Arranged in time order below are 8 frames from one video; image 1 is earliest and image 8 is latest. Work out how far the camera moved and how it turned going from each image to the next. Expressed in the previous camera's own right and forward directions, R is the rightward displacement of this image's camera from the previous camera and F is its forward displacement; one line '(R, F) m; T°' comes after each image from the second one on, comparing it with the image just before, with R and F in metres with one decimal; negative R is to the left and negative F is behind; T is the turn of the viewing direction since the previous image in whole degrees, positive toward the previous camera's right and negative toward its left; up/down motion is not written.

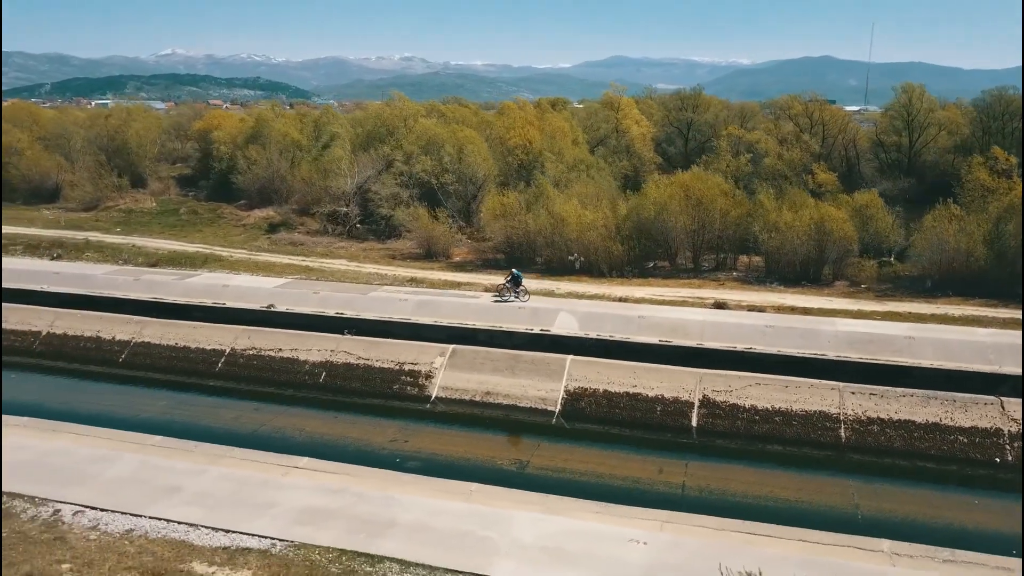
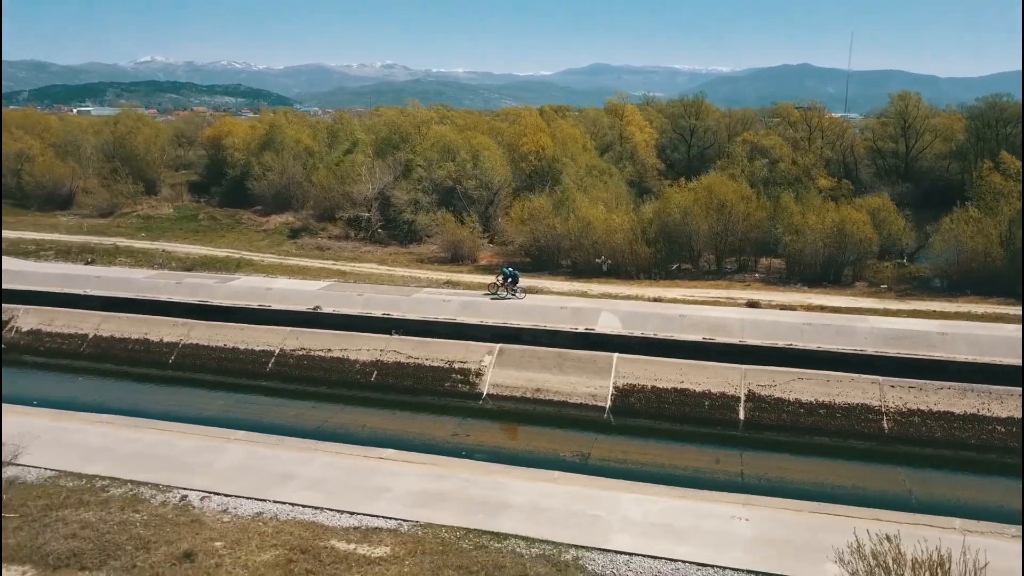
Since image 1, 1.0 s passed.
(-1.9, -0.7) m; +1°
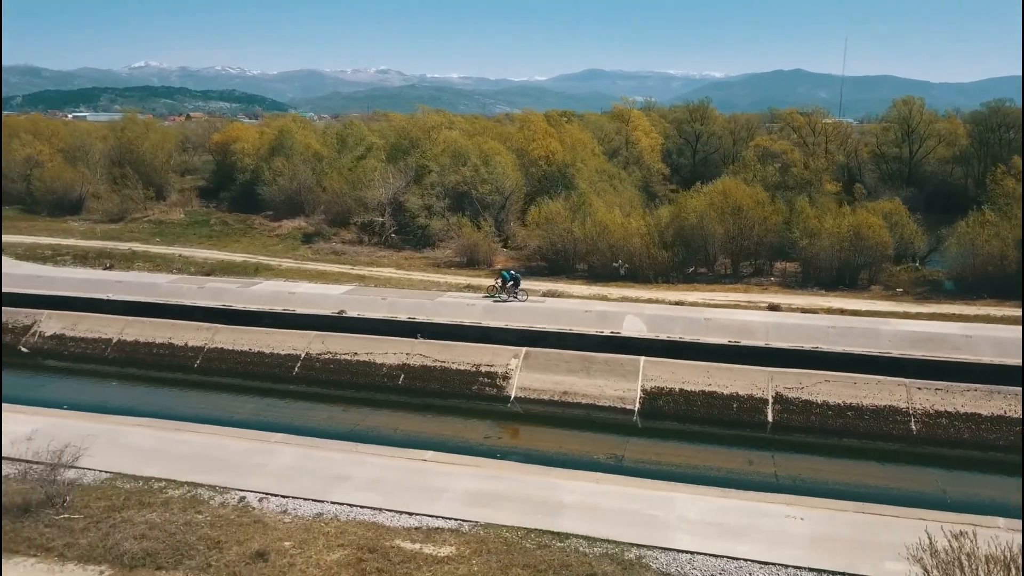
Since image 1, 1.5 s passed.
(-0.9, -0.2) m; 0°
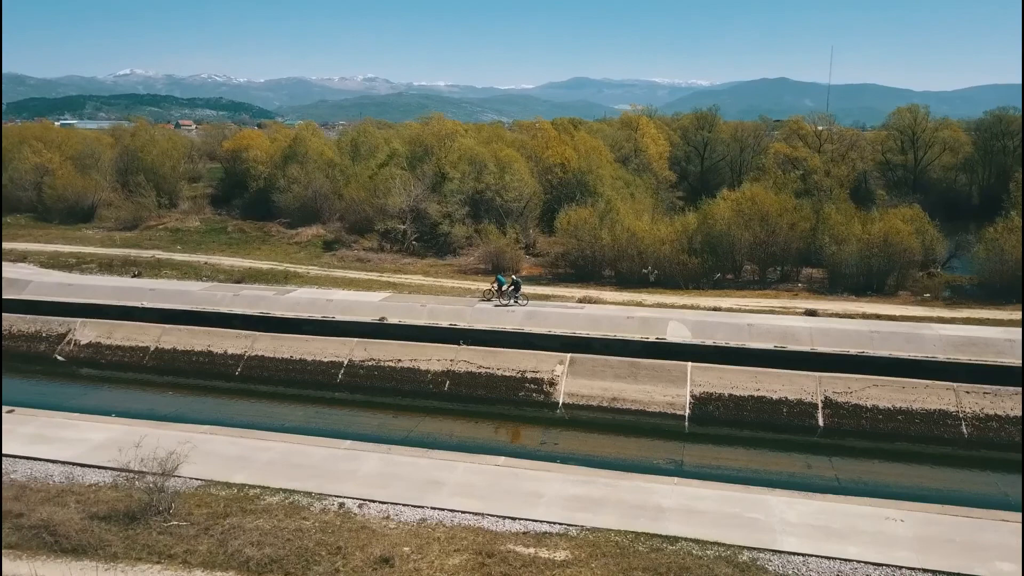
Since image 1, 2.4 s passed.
(-1.7, -0.1) m; +1°
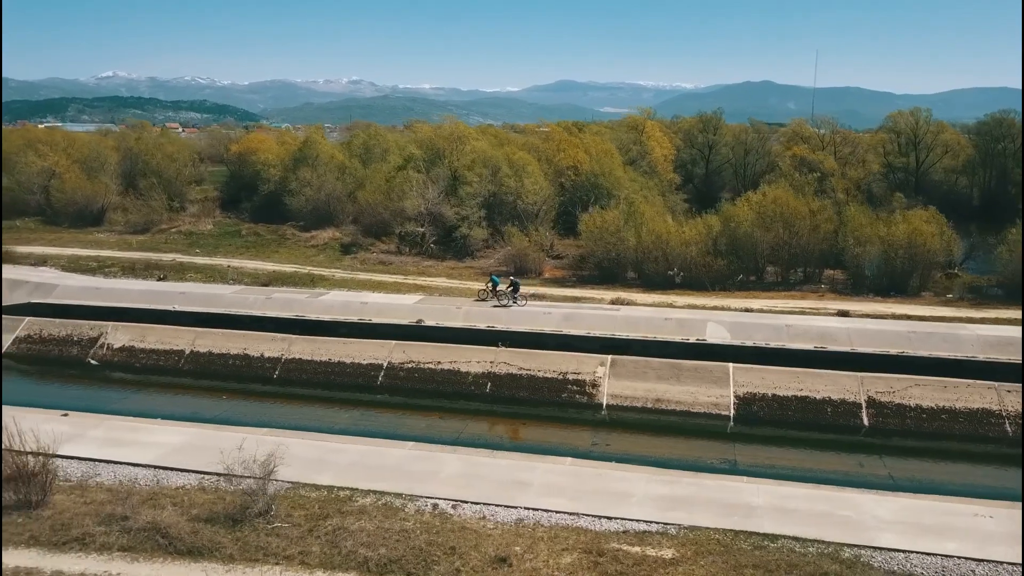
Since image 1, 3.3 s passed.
(-1.7, -0.1) m; +1°
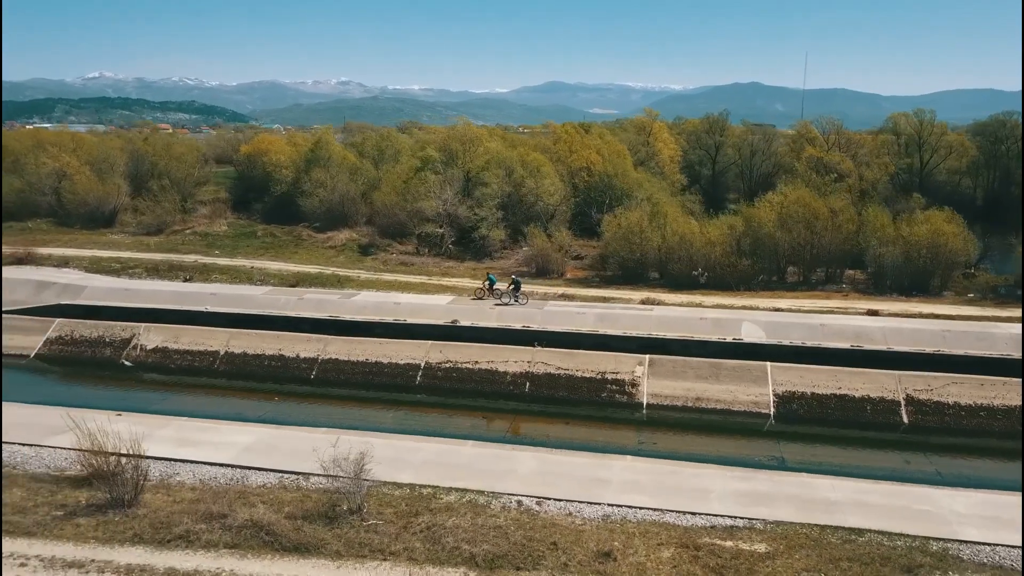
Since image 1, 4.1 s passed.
(-1.5, -0.1) m; +1°
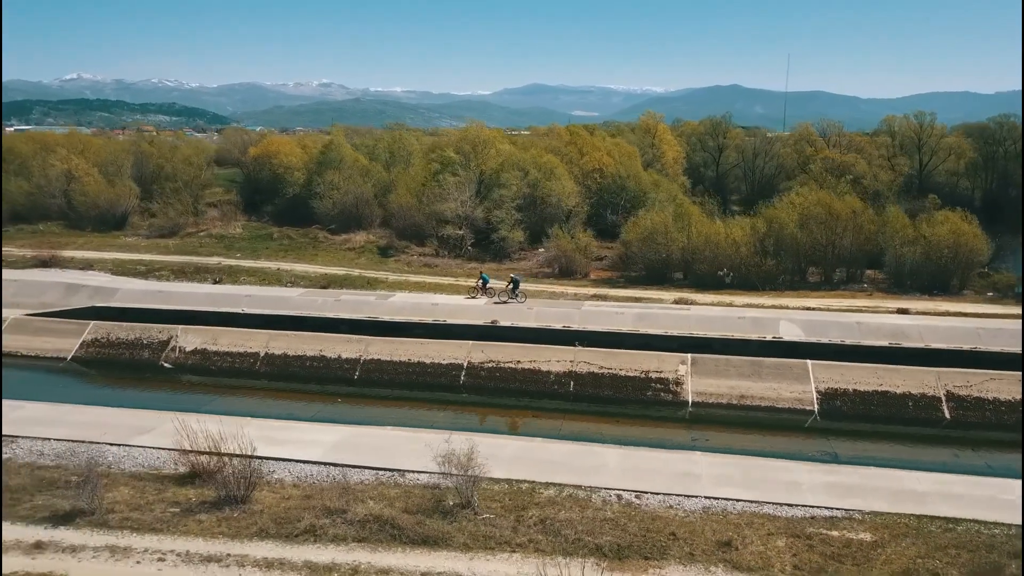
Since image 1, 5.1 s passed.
(-1.9, -0.3) m; +1°
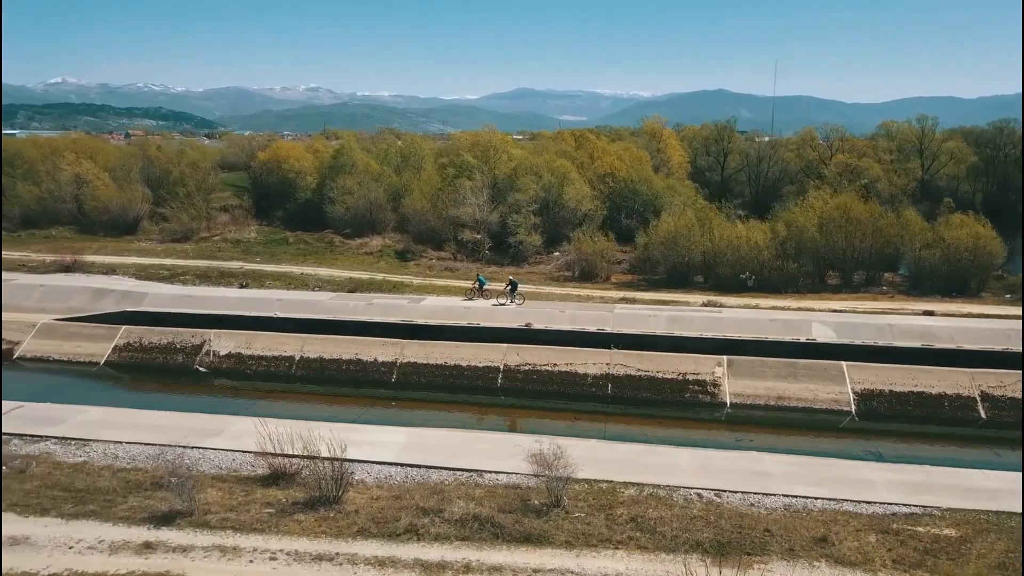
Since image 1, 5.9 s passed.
(-1.5, -0.2) m; +1°
